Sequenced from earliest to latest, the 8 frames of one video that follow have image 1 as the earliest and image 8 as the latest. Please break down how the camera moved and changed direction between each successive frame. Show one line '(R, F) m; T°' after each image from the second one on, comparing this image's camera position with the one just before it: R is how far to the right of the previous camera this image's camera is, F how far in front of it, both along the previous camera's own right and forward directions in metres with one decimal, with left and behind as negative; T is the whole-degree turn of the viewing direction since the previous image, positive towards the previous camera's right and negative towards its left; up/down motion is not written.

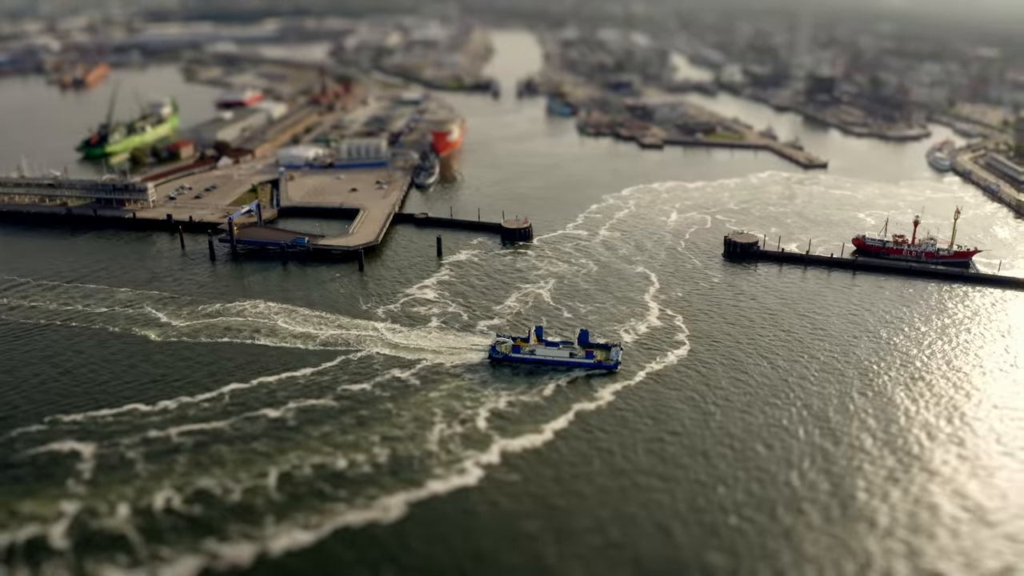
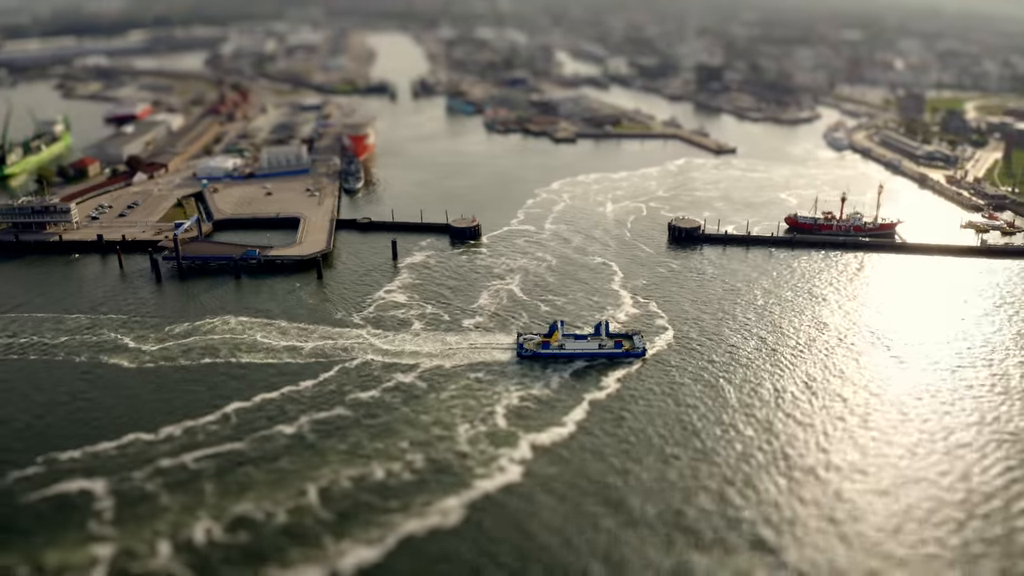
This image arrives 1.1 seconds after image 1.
(-6.4, +0.7) m; +9°
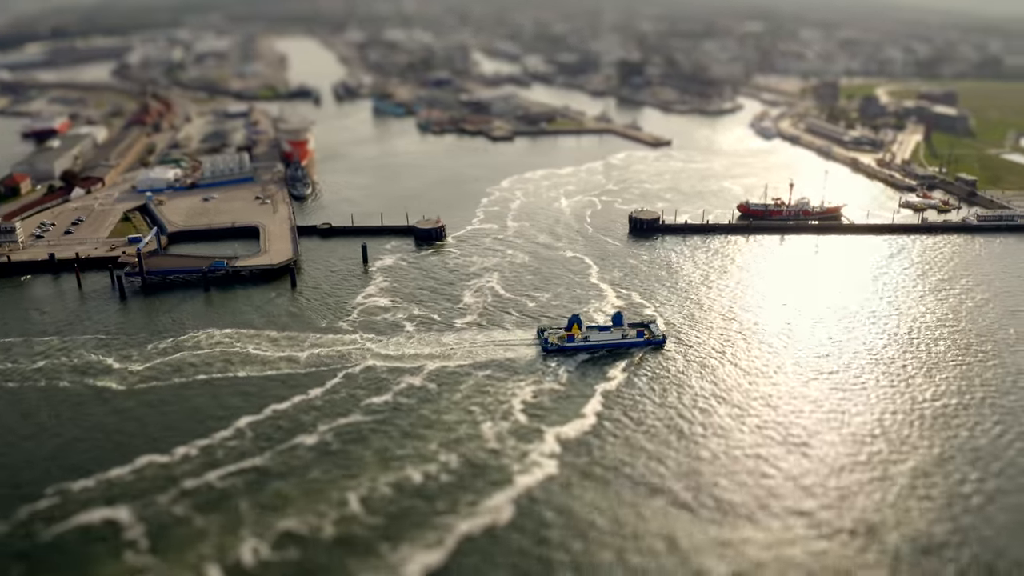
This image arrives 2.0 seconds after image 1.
(-4.9, +0.5) m; +6°
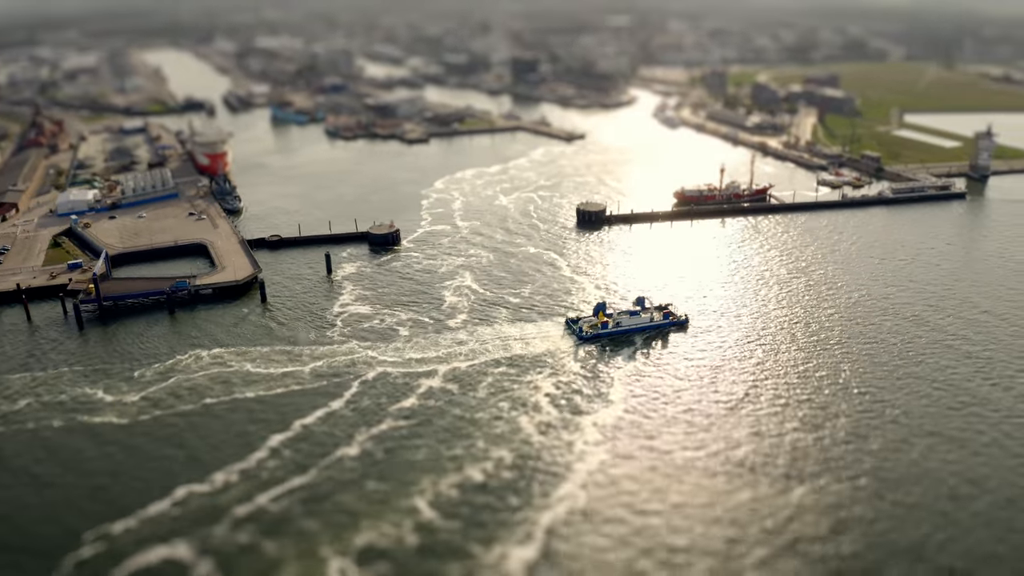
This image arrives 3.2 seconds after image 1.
(-7.0, +0.7) m; +9°
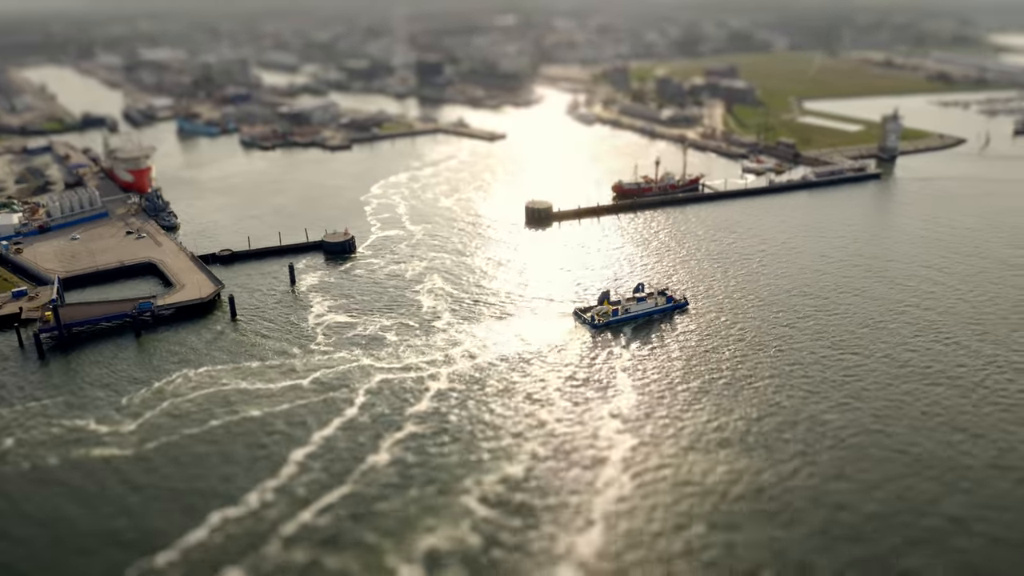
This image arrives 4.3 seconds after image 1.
(-5.5, +0.4) m; +7°
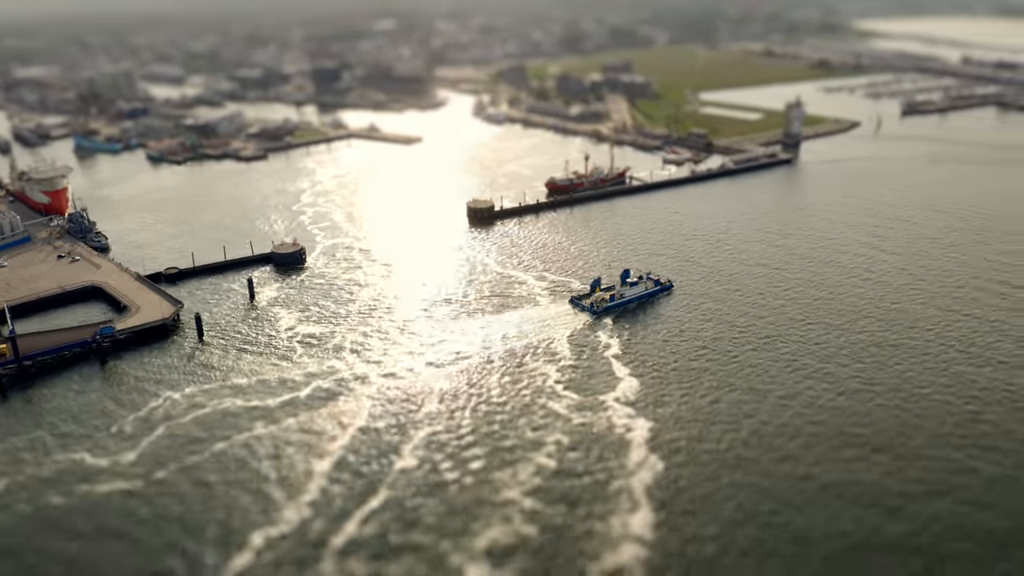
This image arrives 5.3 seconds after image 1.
(-5.5, +0.2) m; +8°
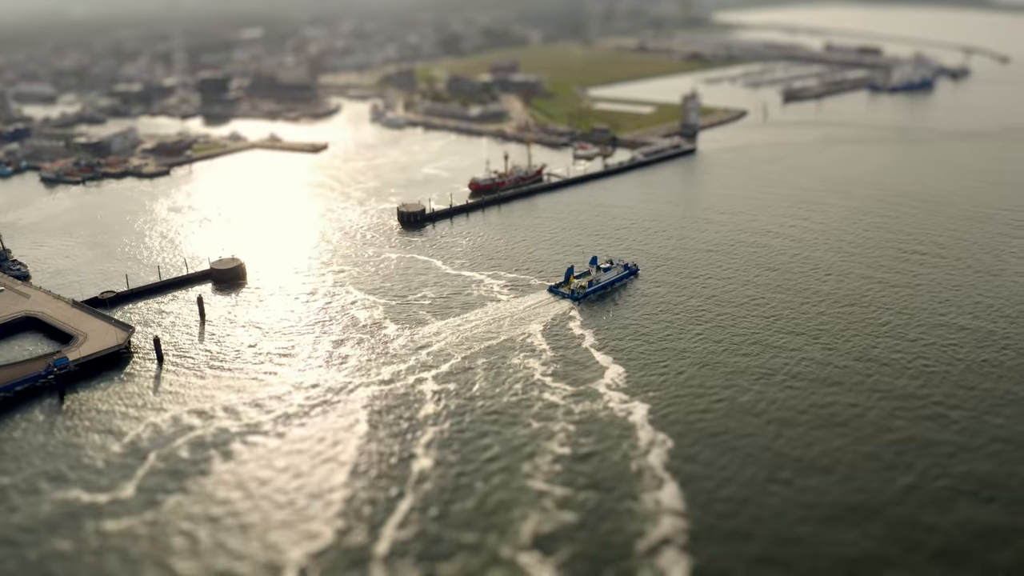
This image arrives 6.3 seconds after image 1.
(-5.3, 0.0) m; +8°
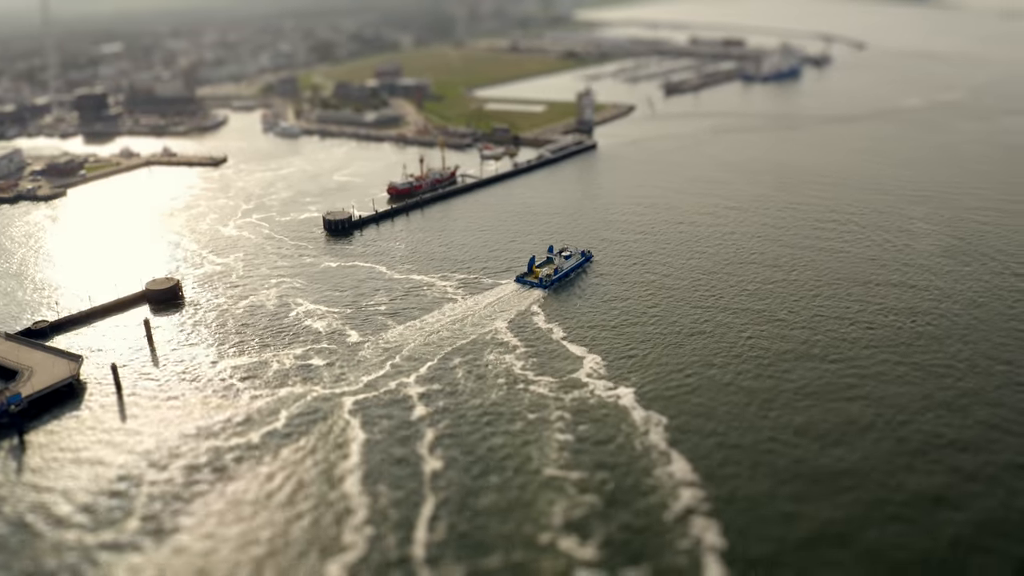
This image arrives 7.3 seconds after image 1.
(-5.3, -0.5) m; +8°
